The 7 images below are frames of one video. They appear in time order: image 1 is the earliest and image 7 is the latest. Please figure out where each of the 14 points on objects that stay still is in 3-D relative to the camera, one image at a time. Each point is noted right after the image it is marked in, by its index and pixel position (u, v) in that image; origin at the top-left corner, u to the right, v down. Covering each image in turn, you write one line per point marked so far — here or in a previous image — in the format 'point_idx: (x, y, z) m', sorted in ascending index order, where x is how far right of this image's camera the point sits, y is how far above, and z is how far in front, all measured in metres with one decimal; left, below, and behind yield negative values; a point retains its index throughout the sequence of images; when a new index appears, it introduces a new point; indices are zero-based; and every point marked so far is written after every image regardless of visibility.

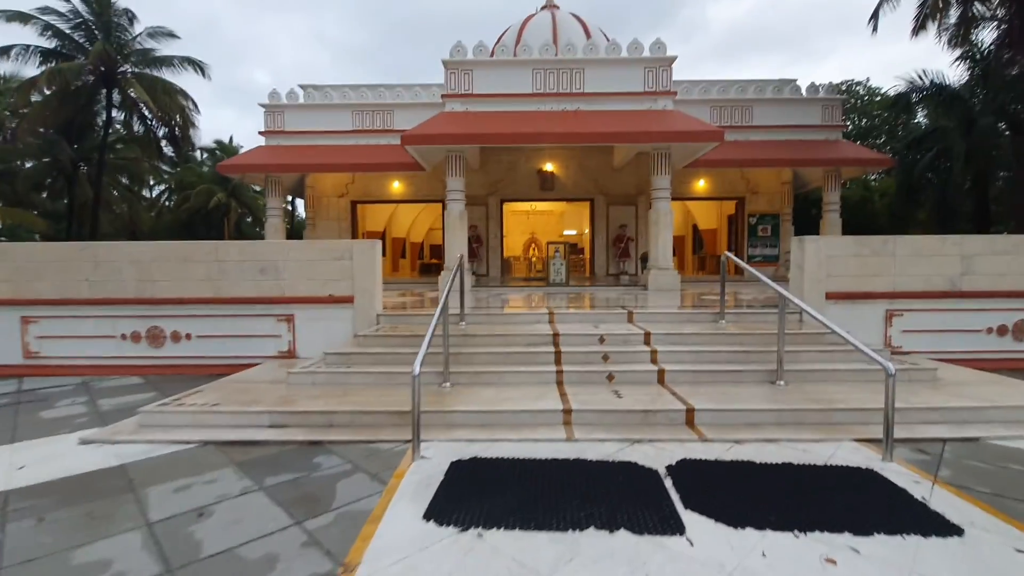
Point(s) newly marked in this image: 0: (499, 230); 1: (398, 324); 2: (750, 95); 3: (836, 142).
0: (-0.4, +1.8, +15.1) m
1: (-1.3, -0.4, +5.6) m
2: (+6.2, +5.0, +12.8) m
3: (+8.3, +3.8, +12.6) m
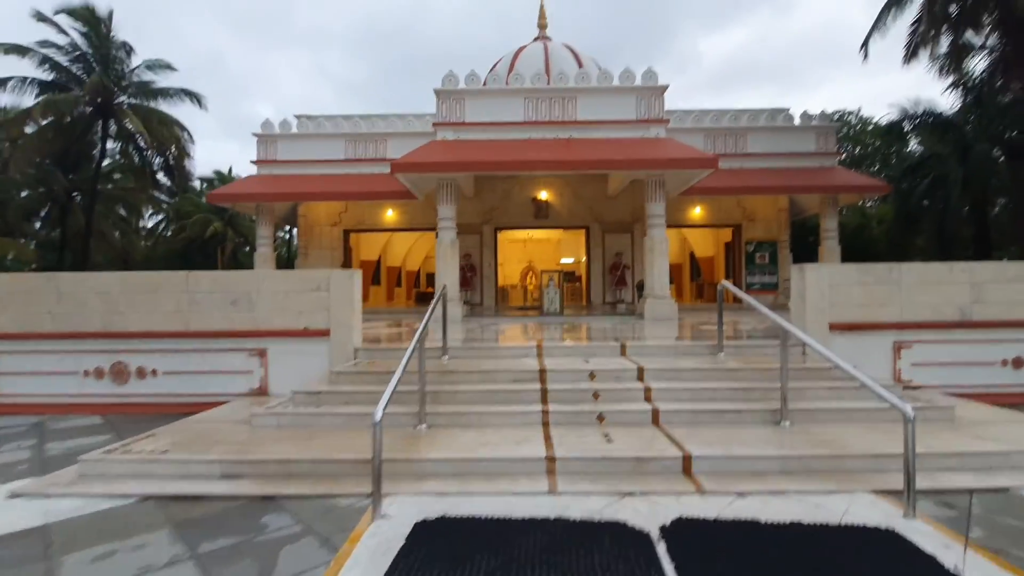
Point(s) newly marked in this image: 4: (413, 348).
0: (-0.6, +0.9, +14.9) m
1: (-1.4, -0.8, +5.2) m
2: (+6.0, +4.3, +12.7) m
3: (+8.1, +3.0, +12.5) m
4: (-0.7, -0.4, +3.6) m
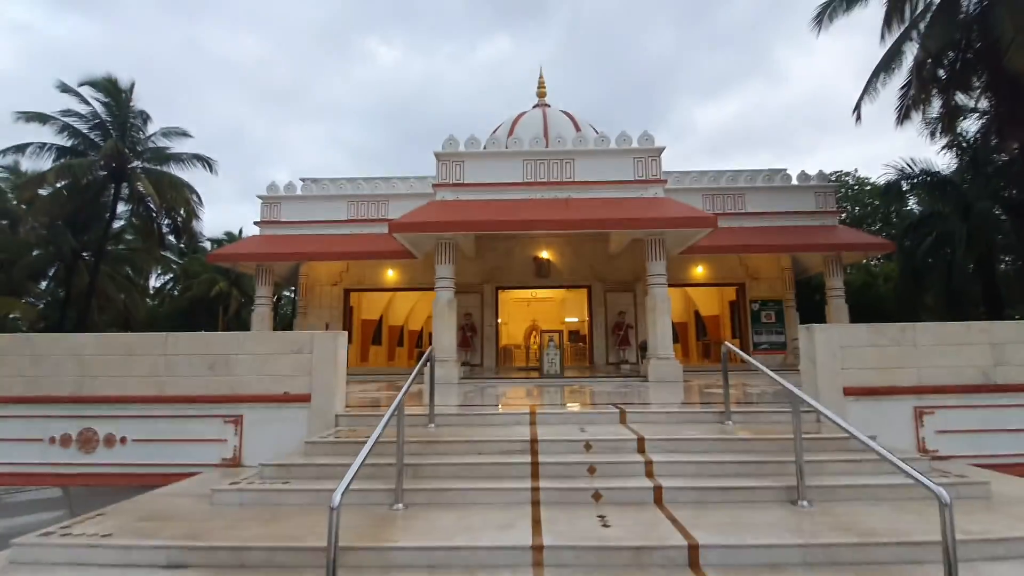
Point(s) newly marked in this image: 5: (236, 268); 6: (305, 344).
0: (-0.6, -0.9, +14.7) m
1: (-1.5, -1.4, +4.9) m
2: (+6.0, +2.7, +12.9) m
3: (+8.1, +1.6, +12.5) m
4: (-0.8, -0.9, +3.3) m
5: (-7.4, +0.6, +13.2) m
6: (-2.1, -0.6, +5.0) m
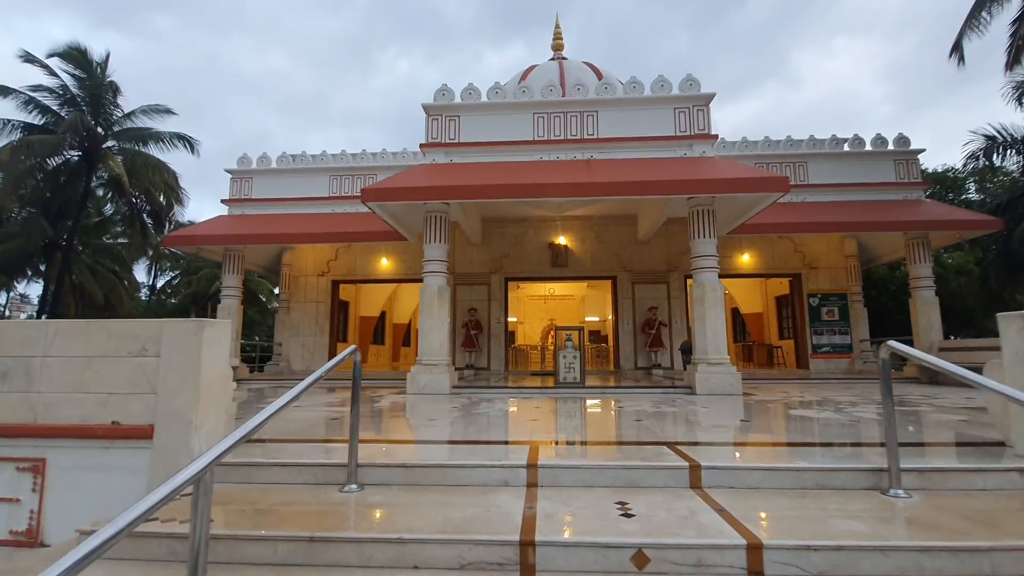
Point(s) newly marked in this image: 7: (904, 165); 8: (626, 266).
0: (-0.3, -0.6, +12.6) m
1: (-1.6, -1.1, +2.8) m
2: (+6.3, +3.0, +10.5) m
3: (+8.3, +1.8, +10.0) m
4: (-1.0, -0.6, +1.3) m
5: (-7.2, +0.8, +11.3) m
6: (-2.2, -0.3, +3.0) m
7: (+8.3, +2.6, +10.4) m
8: (+2.9, +0.6, +12.4) m
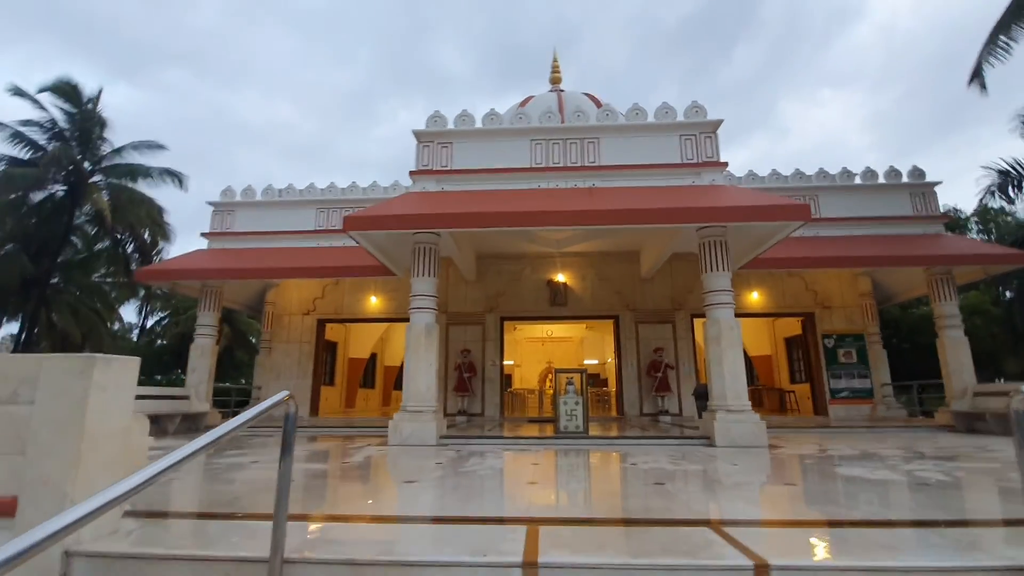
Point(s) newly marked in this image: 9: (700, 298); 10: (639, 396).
0: (-0.4, -1.6, +11.8) m
1: (-1.6, -1.2, +2.0) m
2: (+6.2, +2.2, +10.1) m
3: (+8.2, +1.0, +9.5) m
4: (-1.0, -0.6, +0.5) m
5: (-7.2, 0.0, +10.6) m
6: (-2.2, -0.4, +2.3) m
7: (+8.2, +1.8, +9.9) m
8: (+2.8, -0.4, +11.8) m
9: (+4.5, -0.2, +11.7) m
10: (+2.9, -2.5, +11.4) m
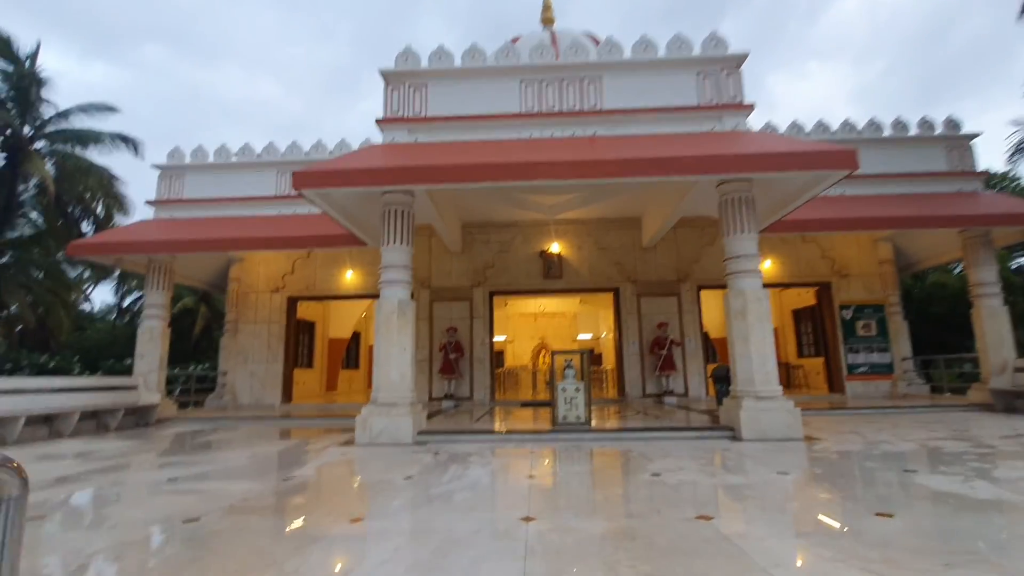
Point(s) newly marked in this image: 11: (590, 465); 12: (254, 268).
0: (-0.6, -1.0, +10.7) m
1: (-1.7, -1.1, +1.0) m
2: (+6.0, +2.8, +9.0) m
3: (+8.0, +1.6, +8.5) m
4: (-1.0, -0.6, -0.6) m
5: (-7.4, +0.4, +9.4) m
6: (-2.3, -0.3, +1.1) m
7: (+8.0, +2.4, +8.8) m
8: (+2.6, +0.3, +10.7) m
9: (+4.3, +0.4, +10.7) m
10: (+2.7, -1.9, +10.4) m
11: (+0.7, -1.6, +4.1) m
12: (-6.0, +0.5, +11.5) m
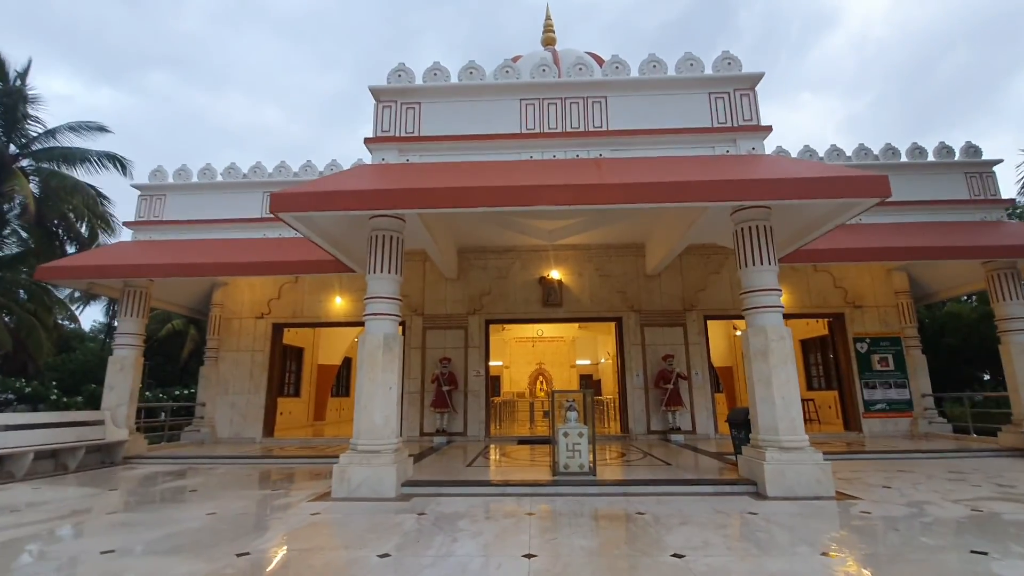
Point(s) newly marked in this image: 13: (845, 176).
0: (-0.6, -1.6, +10.1) m
1: (-1.7, -1.3, +0.4) m
2: (+5.9, +2.2, +8.6) m
3: (+8.0, +1.1, +8.1) m
4: (-1.0, -0.6, -1.1) m
5: (-7.5, 0.0, +8.8) m
6: (-2.3, -0.5, +0.6) m
7: (+7.9, +1.9, +8.4) m
8: (+2.5, -0.4, +10.2) m
9: (+4.2, -0.2, +10.2) m
10: (+2.7, -2.5, +9.8) m
11: (+0.7, -1.9, +3.5) m
12: (-6.1, -0.1, +10.9) m
13: (+3.3, +1.1, +4.9) m
